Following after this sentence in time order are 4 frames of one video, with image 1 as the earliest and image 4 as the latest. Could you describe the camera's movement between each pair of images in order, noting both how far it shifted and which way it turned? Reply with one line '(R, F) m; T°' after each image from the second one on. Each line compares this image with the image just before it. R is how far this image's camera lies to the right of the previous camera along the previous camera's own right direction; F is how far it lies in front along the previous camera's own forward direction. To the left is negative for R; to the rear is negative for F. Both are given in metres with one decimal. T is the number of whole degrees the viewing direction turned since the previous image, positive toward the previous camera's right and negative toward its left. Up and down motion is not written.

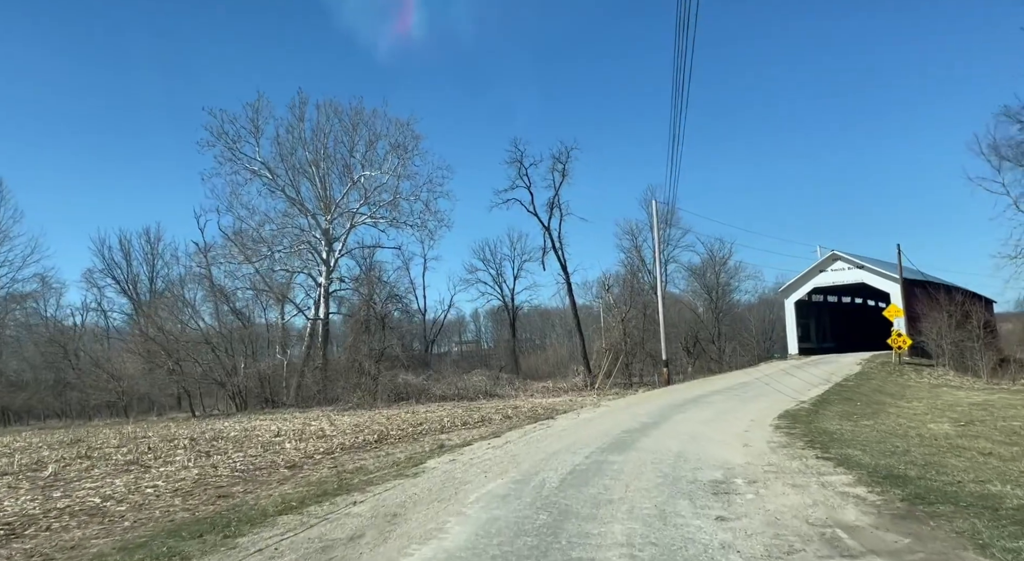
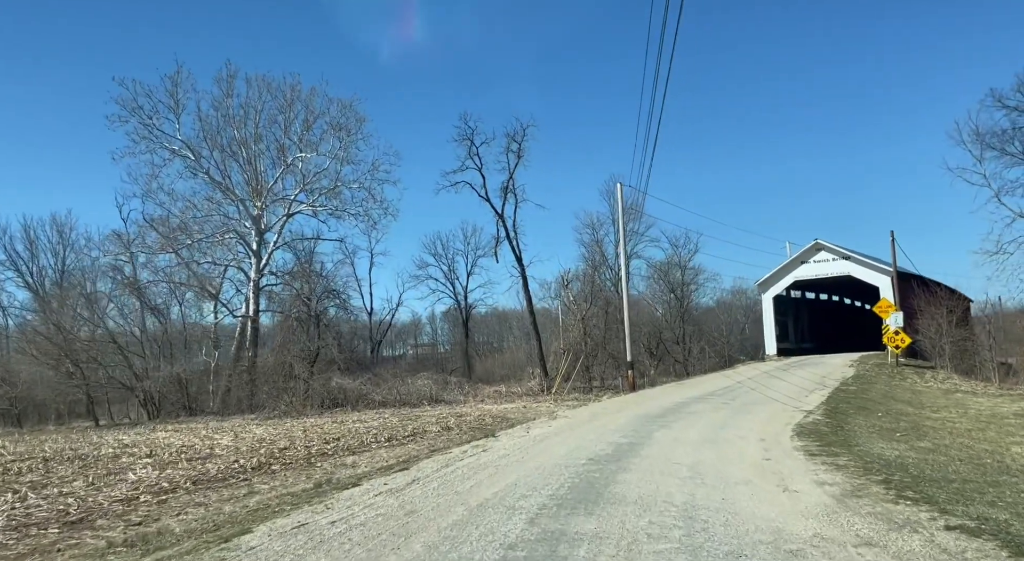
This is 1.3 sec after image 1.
(+0.5, +3.8) m; +3°
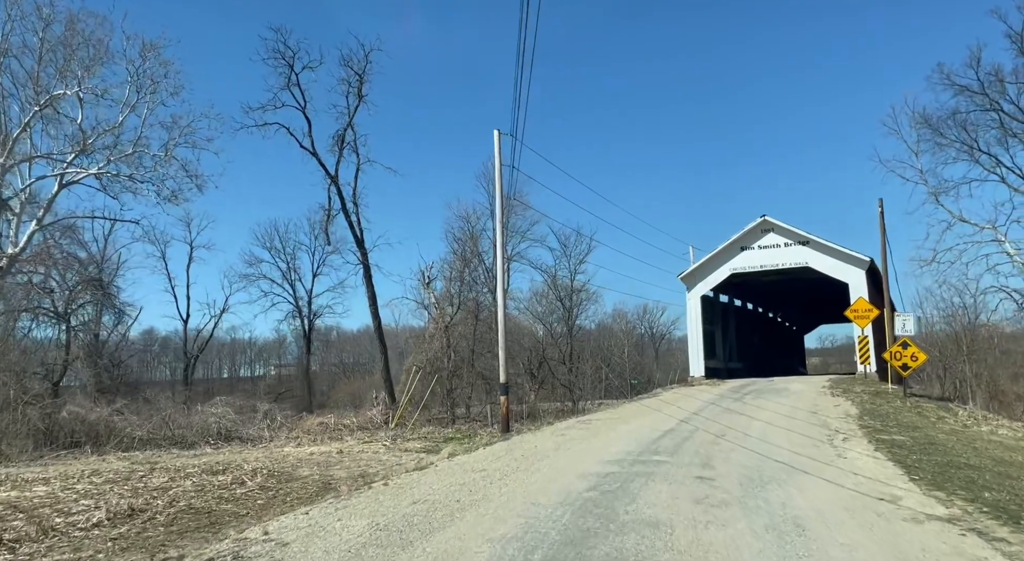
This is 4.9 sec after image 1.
(+1.7, +9.2) m; +9°
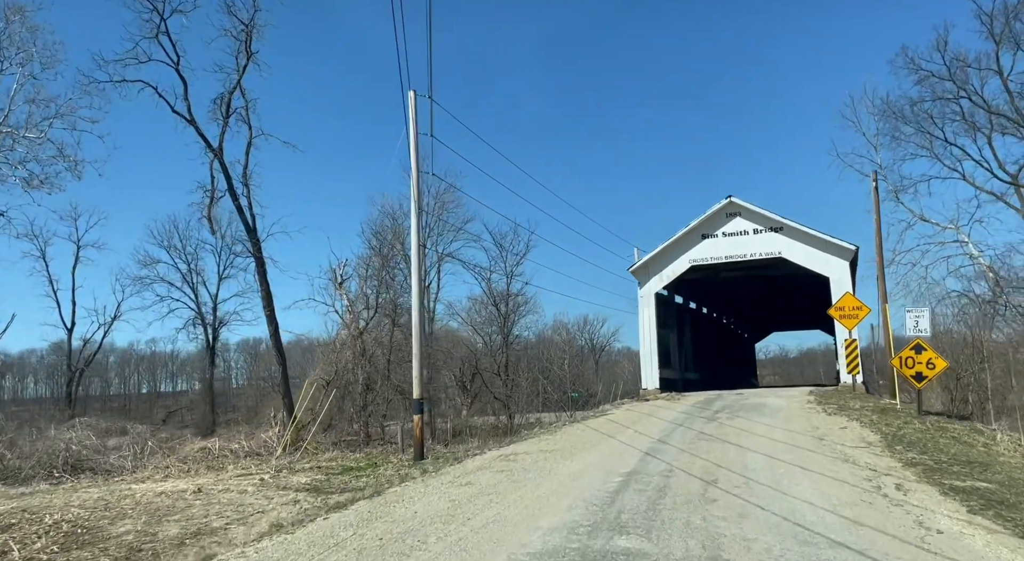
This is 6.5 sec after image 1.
(+0.6, +3.7) m; +5°
